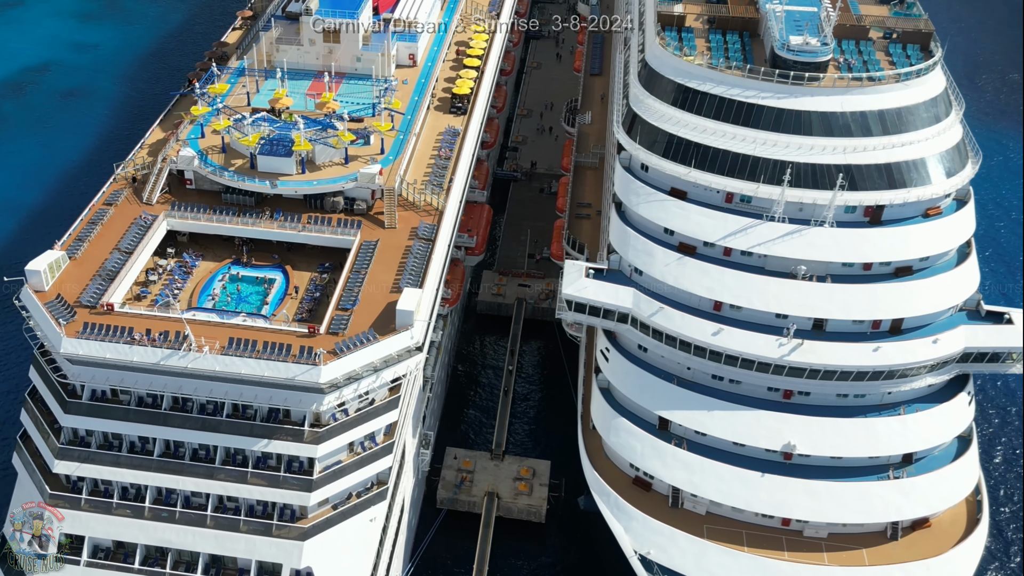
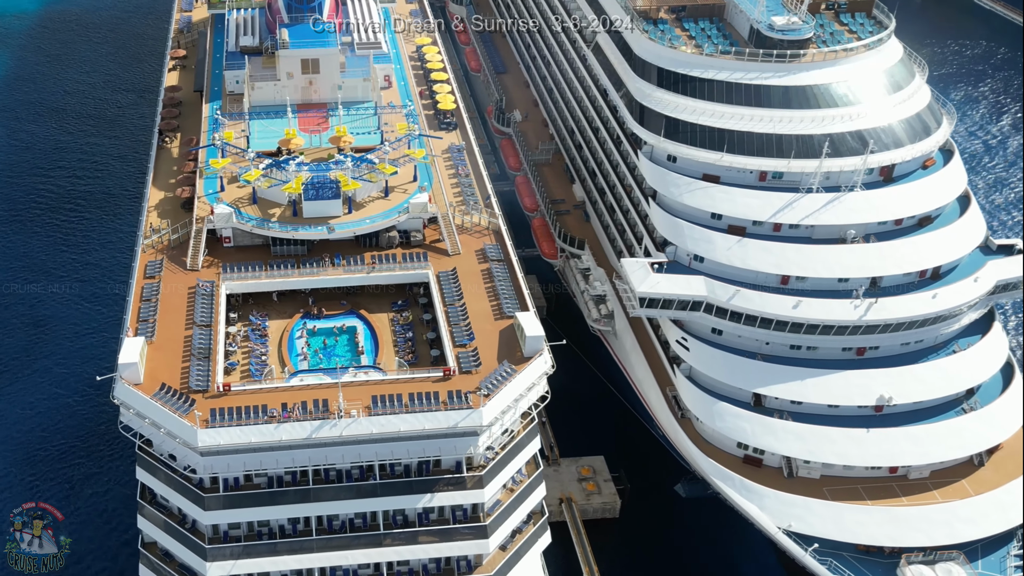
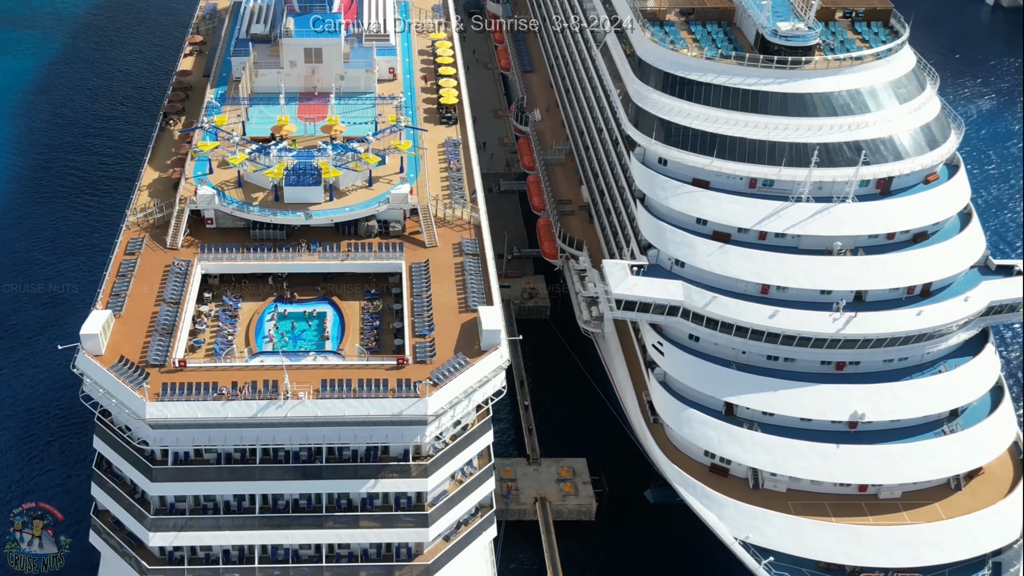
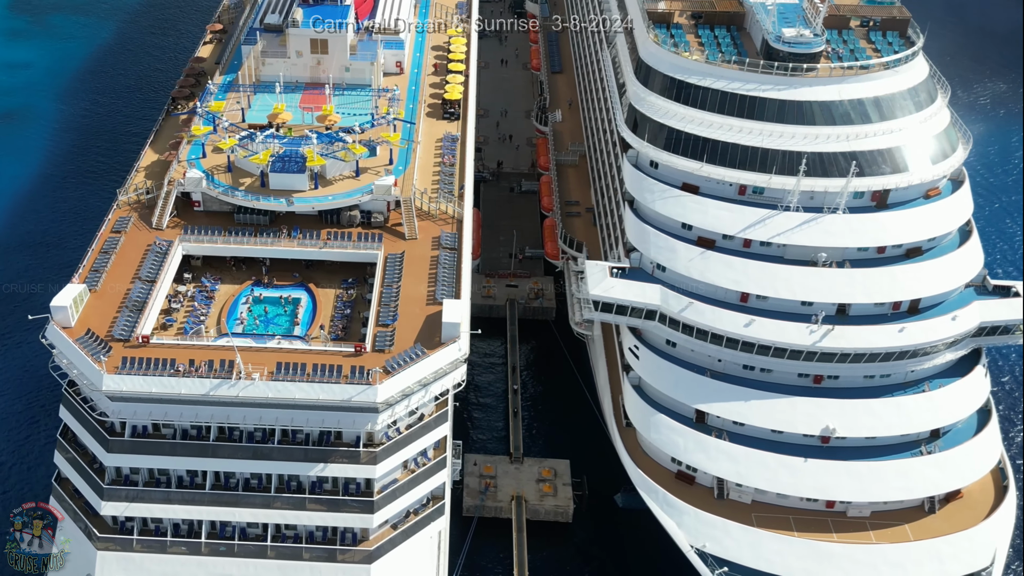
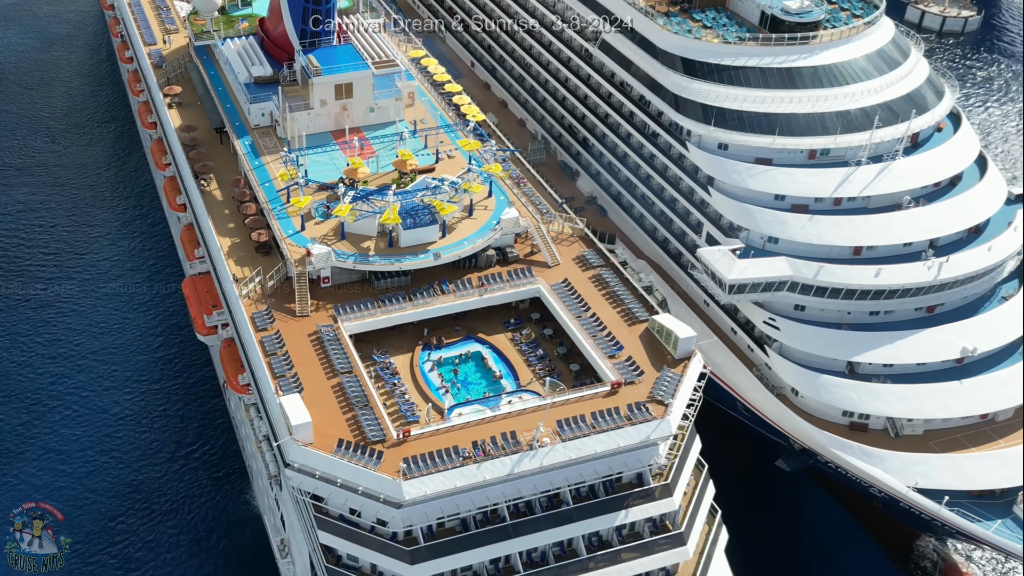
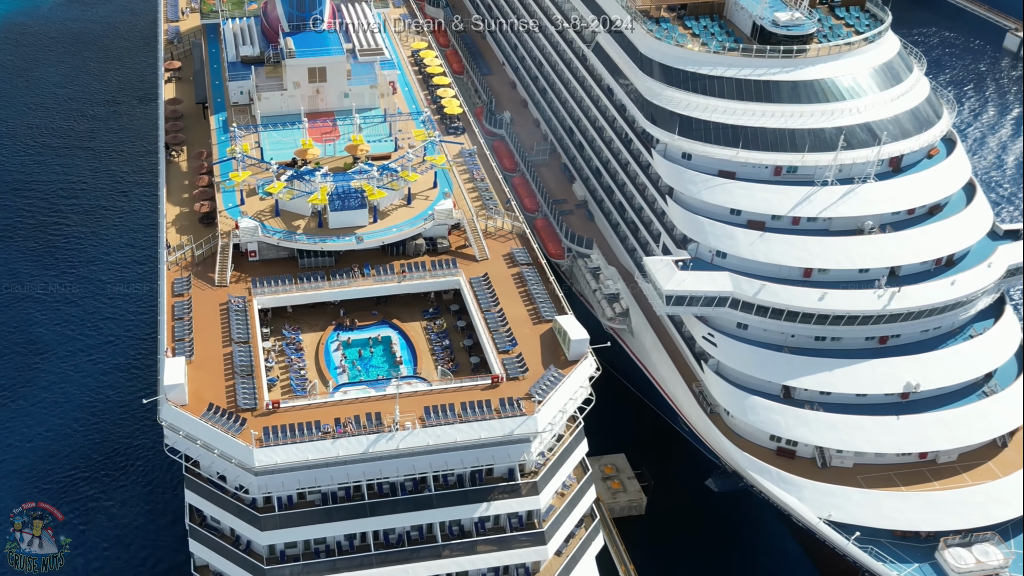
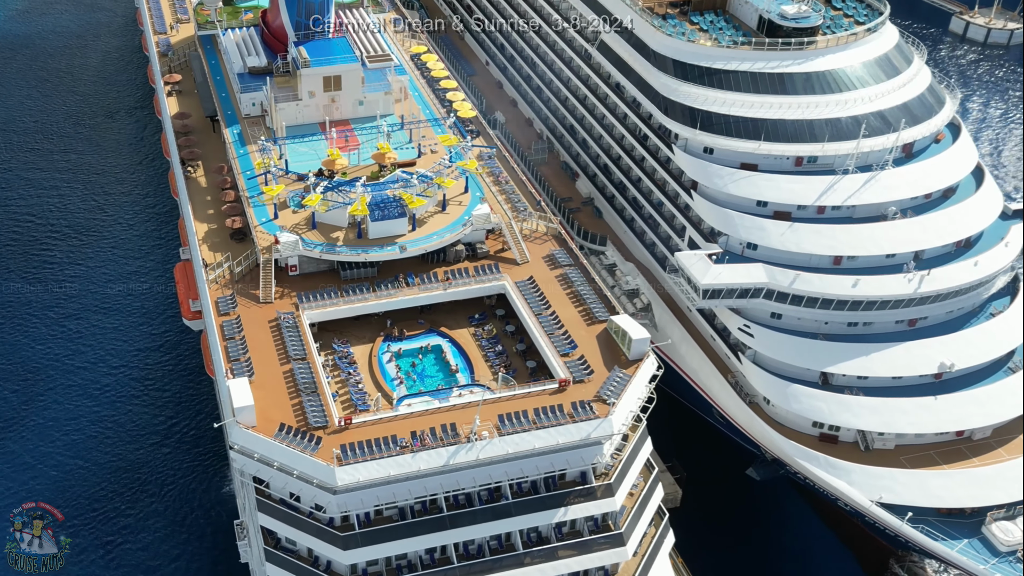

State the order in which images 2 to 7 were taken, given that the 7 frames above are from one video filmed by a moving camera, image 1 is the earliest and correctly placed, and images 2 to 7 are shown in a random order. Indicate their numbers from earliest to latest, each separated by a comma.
4, 3, 2, 6, 7, 5
